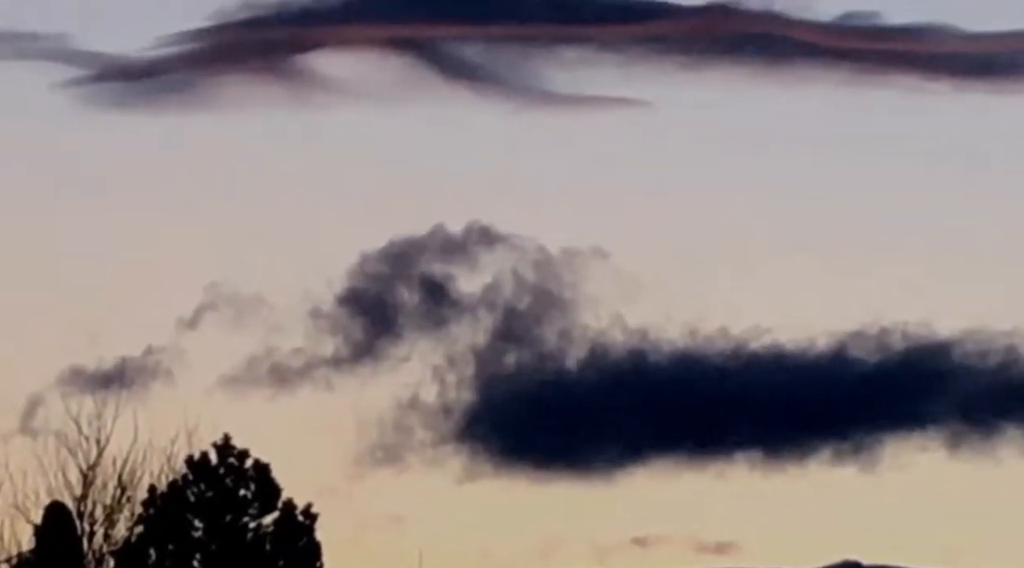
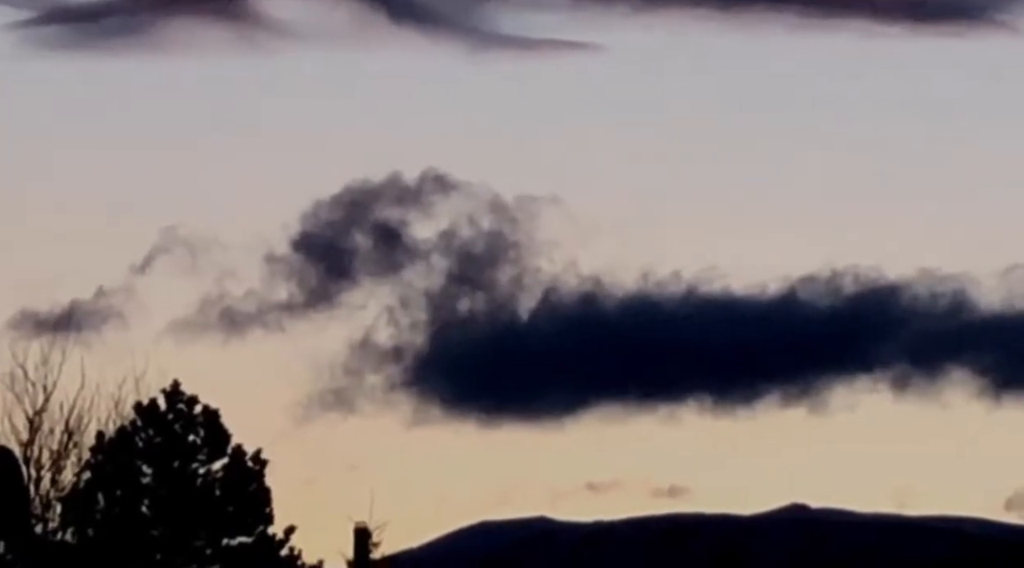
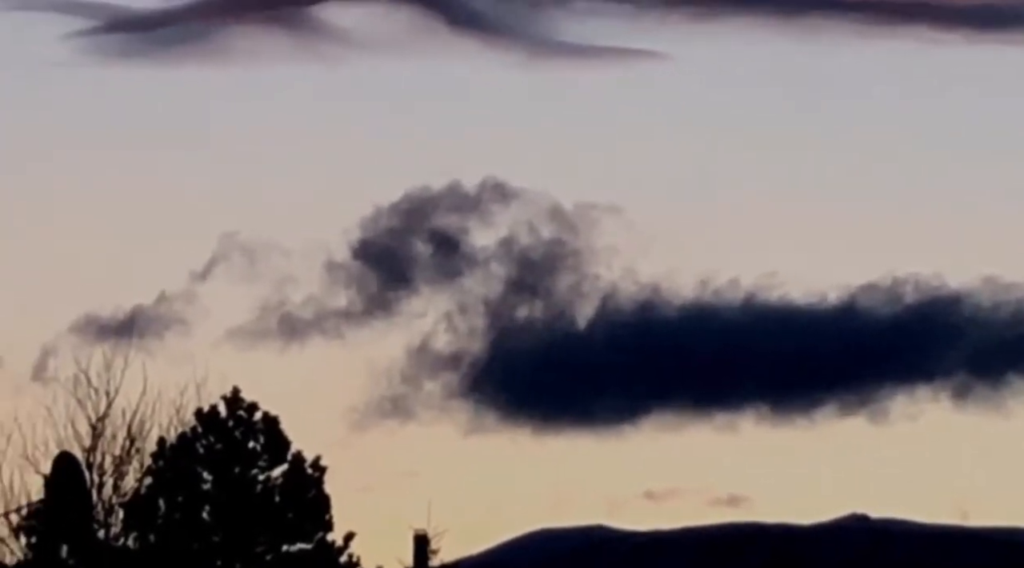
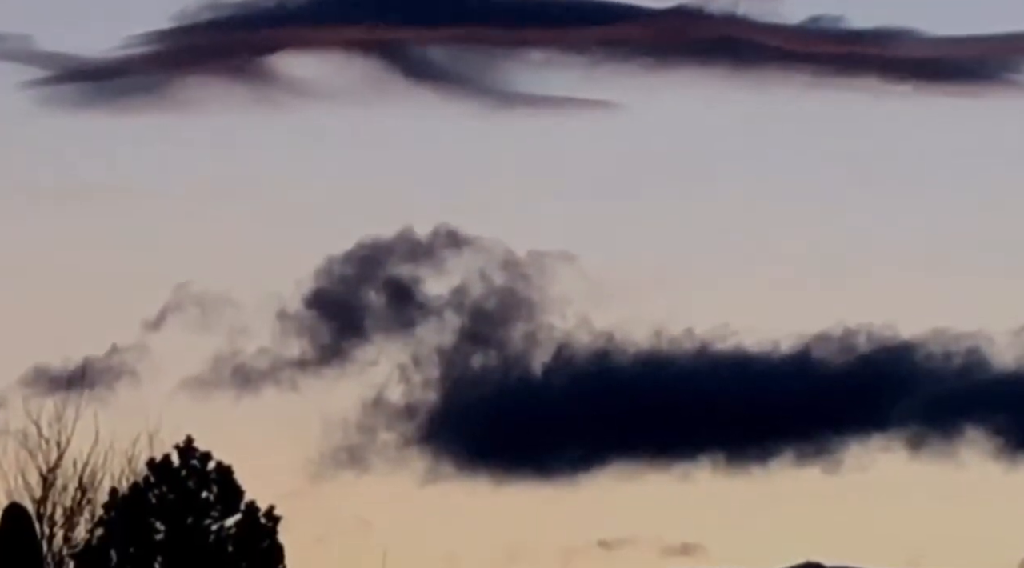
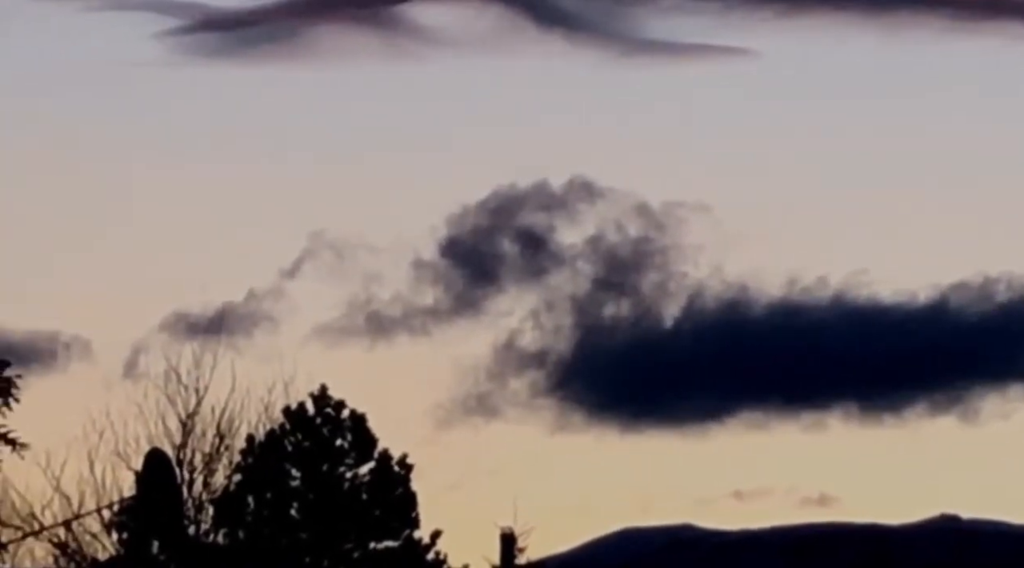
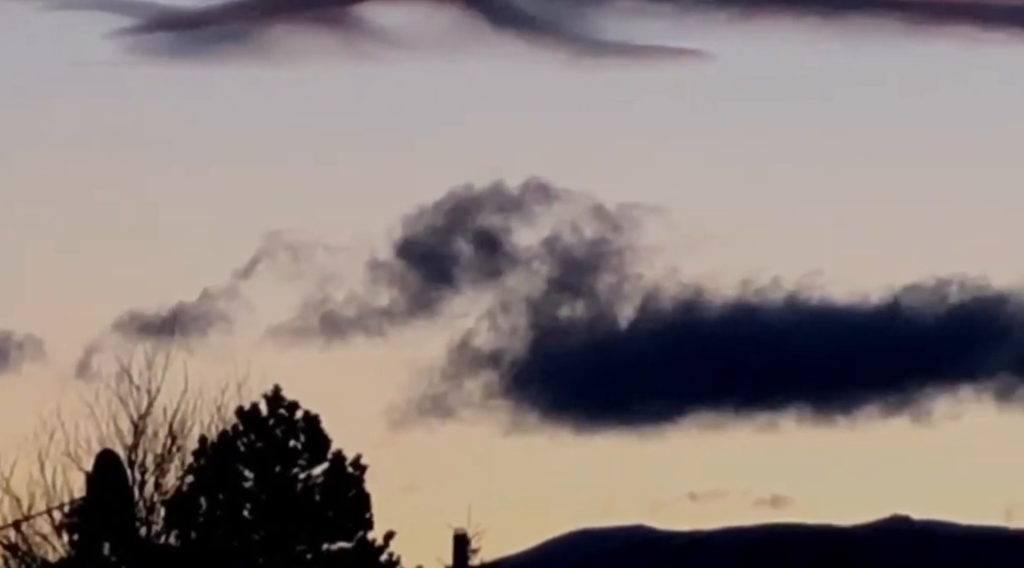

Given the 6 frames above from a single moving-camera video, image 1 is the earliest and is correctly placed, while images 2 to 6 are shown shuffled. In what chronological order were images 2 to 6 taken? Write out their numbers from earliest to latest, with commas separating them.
4, 2, 3, 5, 6
